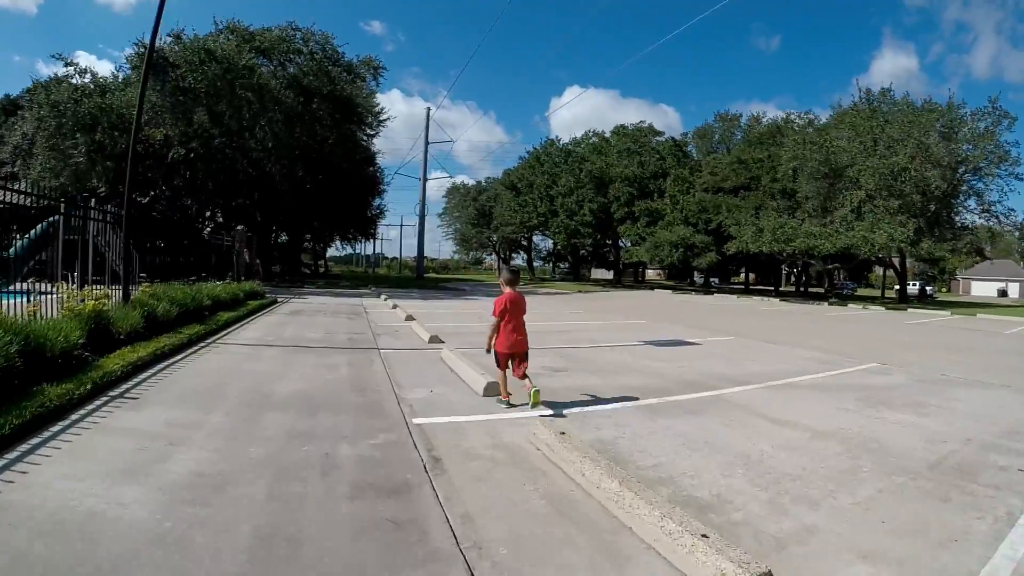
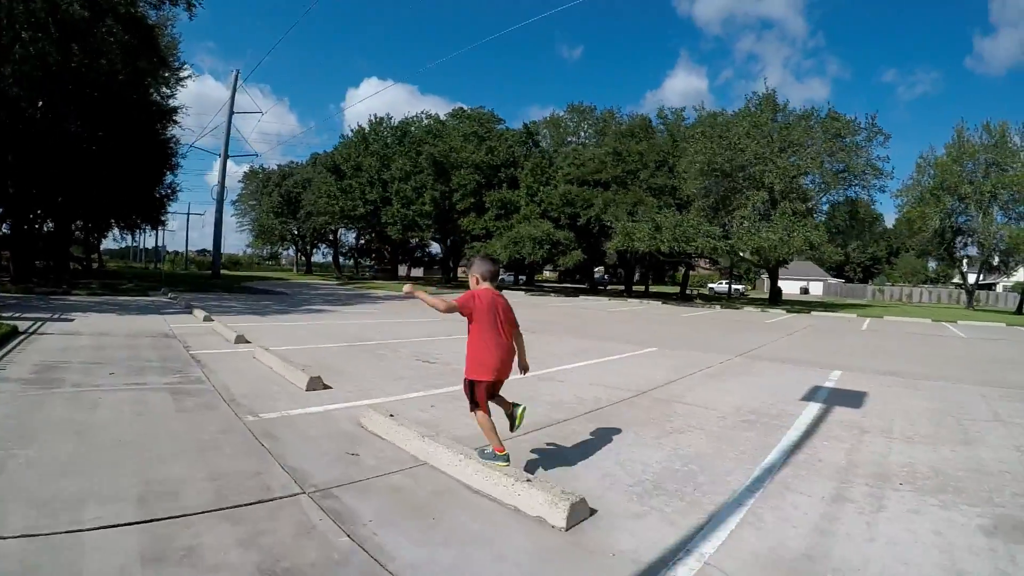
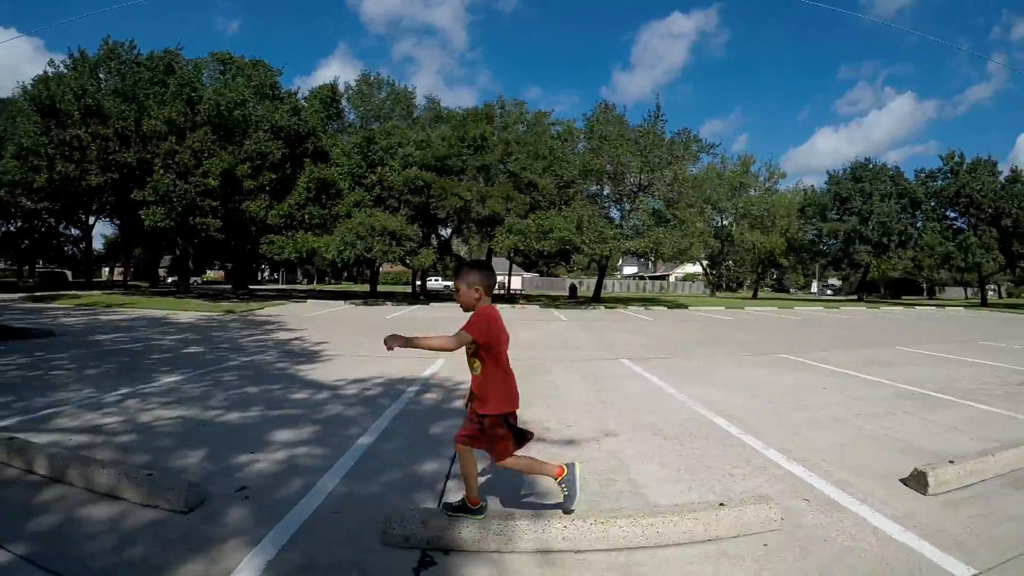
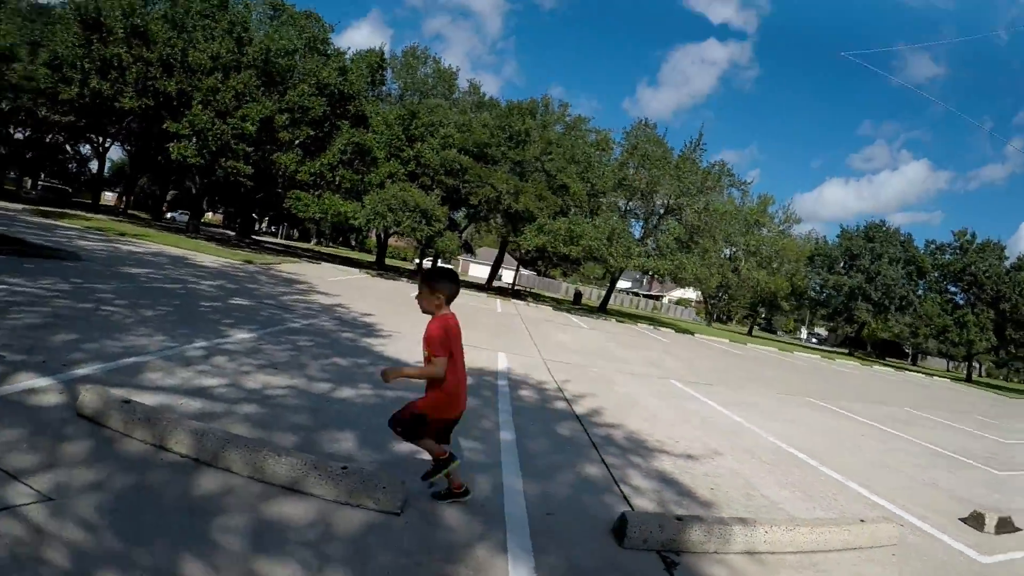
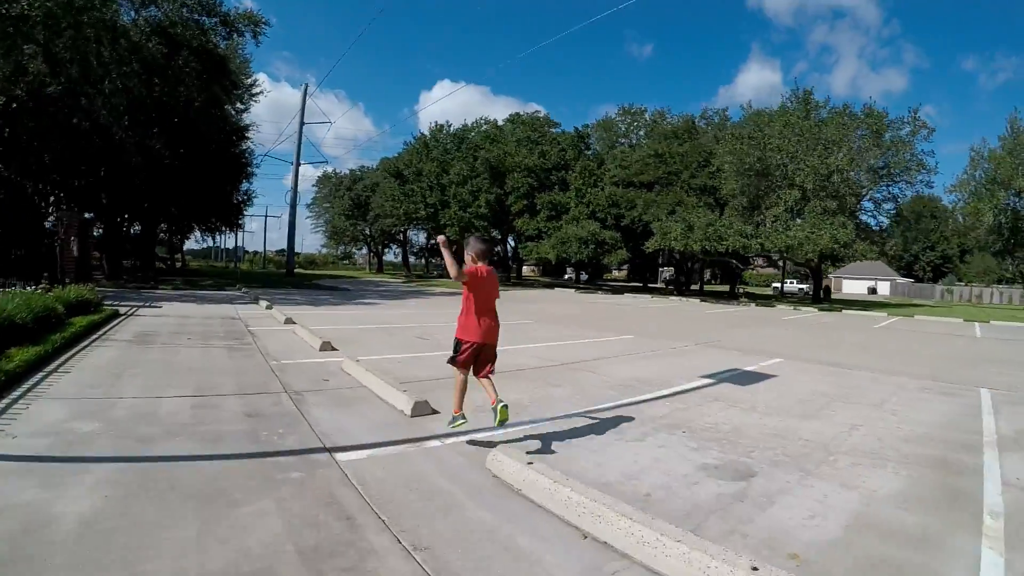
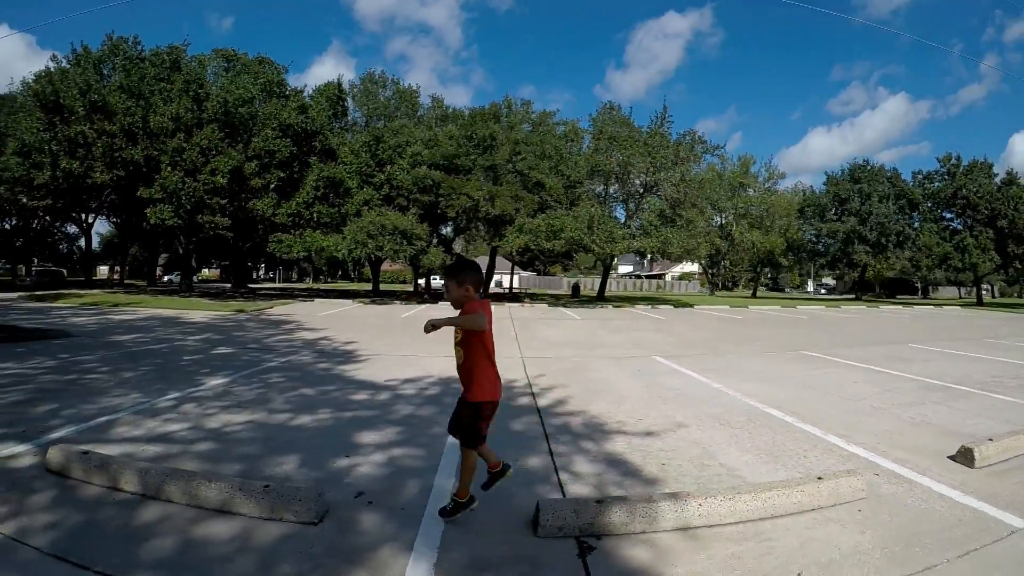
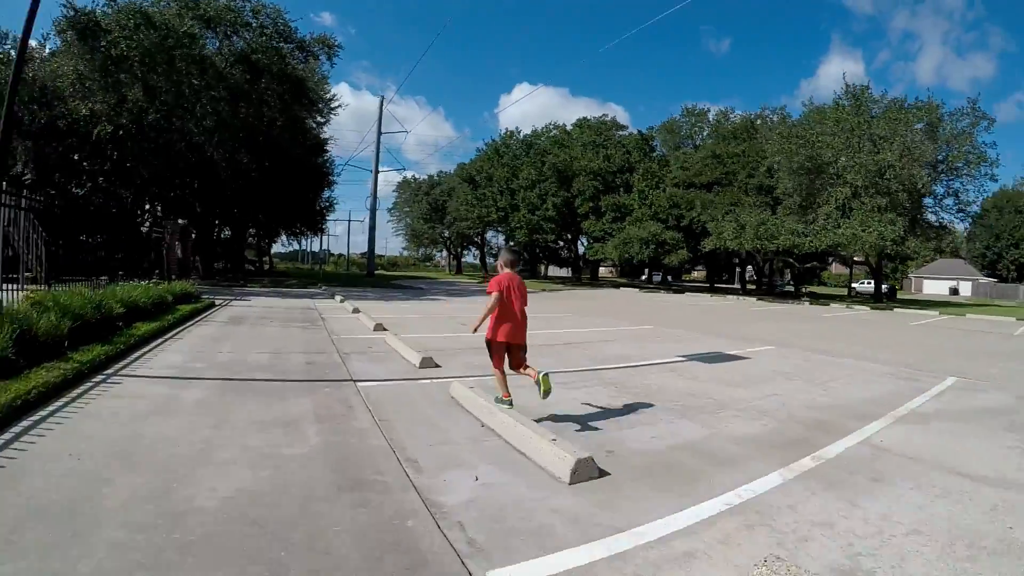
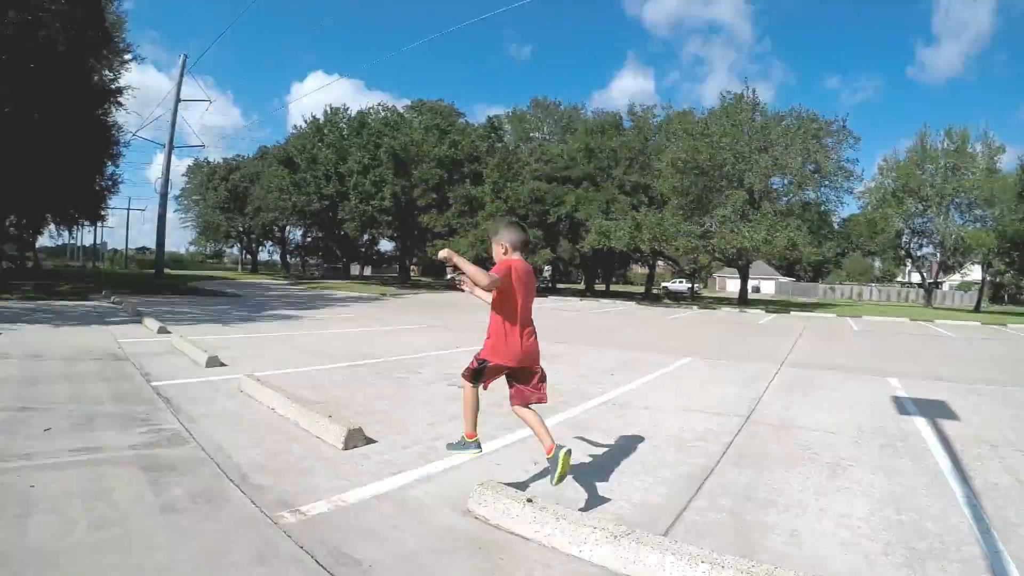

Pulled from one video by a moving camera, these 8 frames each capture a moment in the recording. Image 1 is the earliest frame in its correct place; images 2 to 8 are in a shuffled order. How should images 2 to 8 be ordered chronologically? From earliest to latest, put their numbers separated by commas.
7, 5, 2, 8, 3, 6, 4
